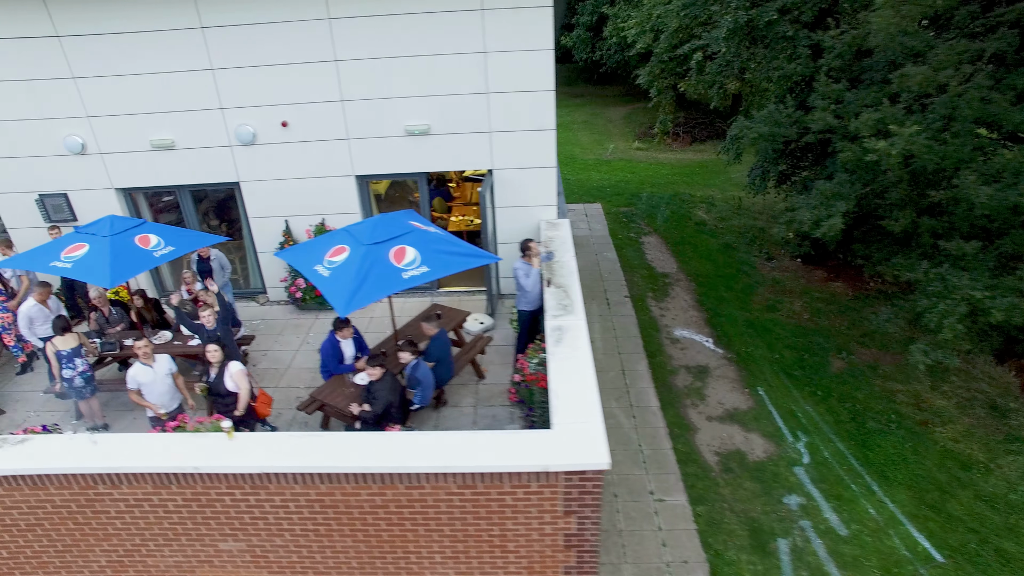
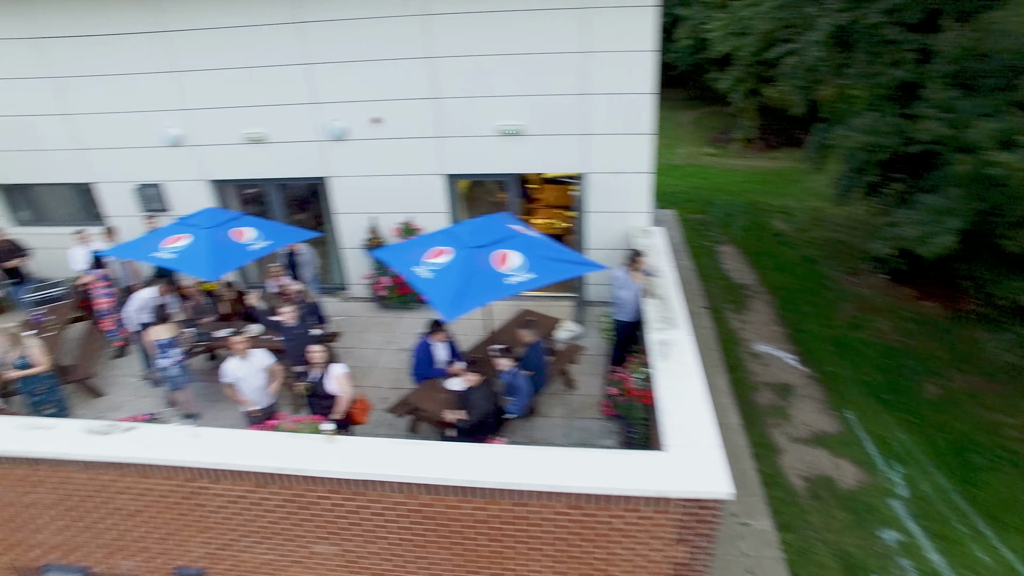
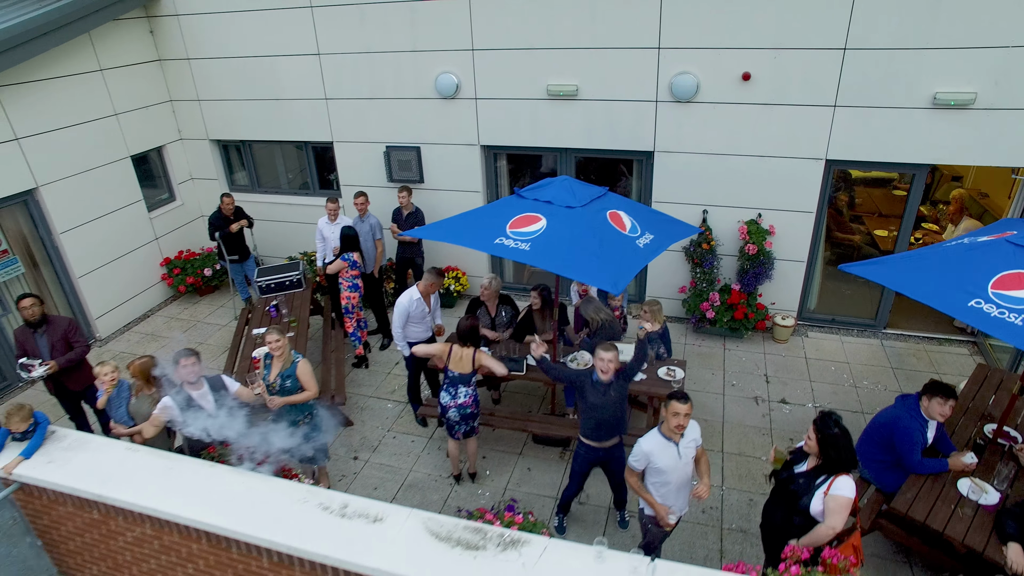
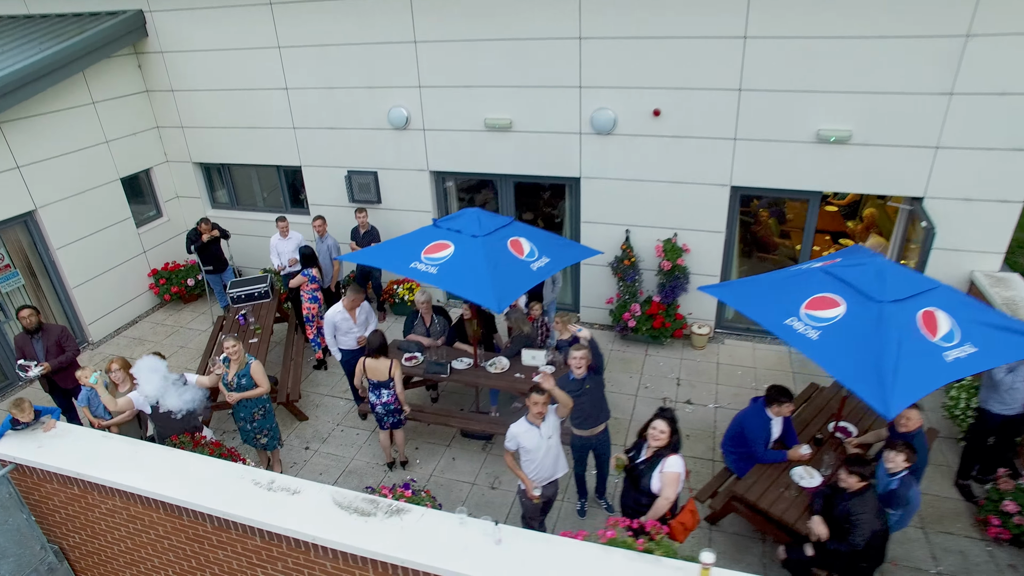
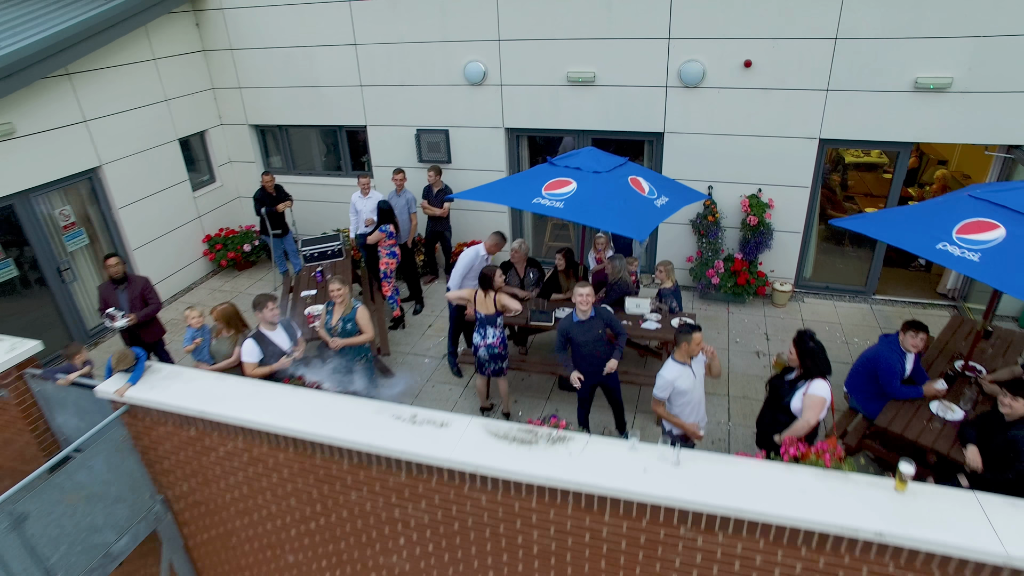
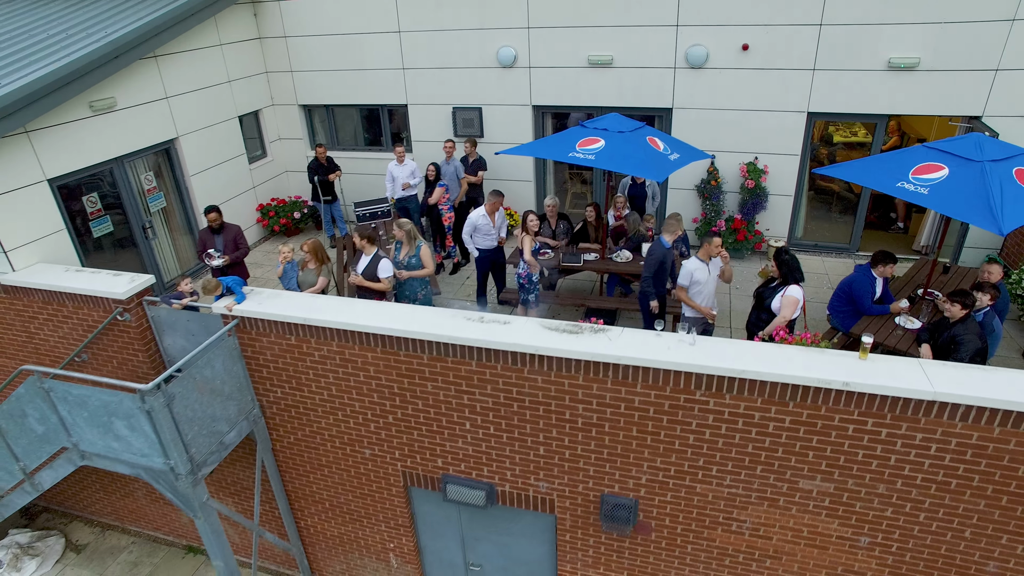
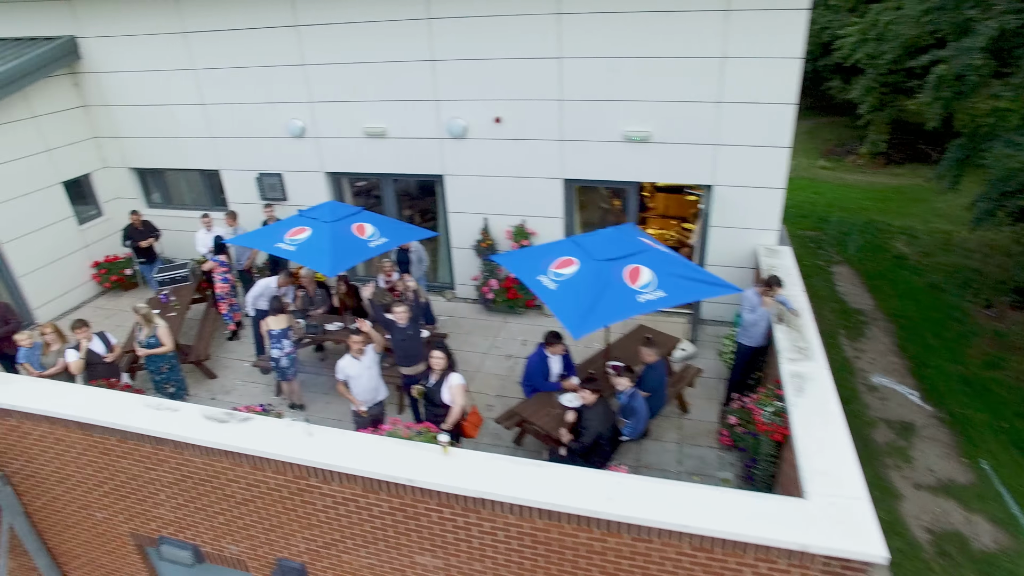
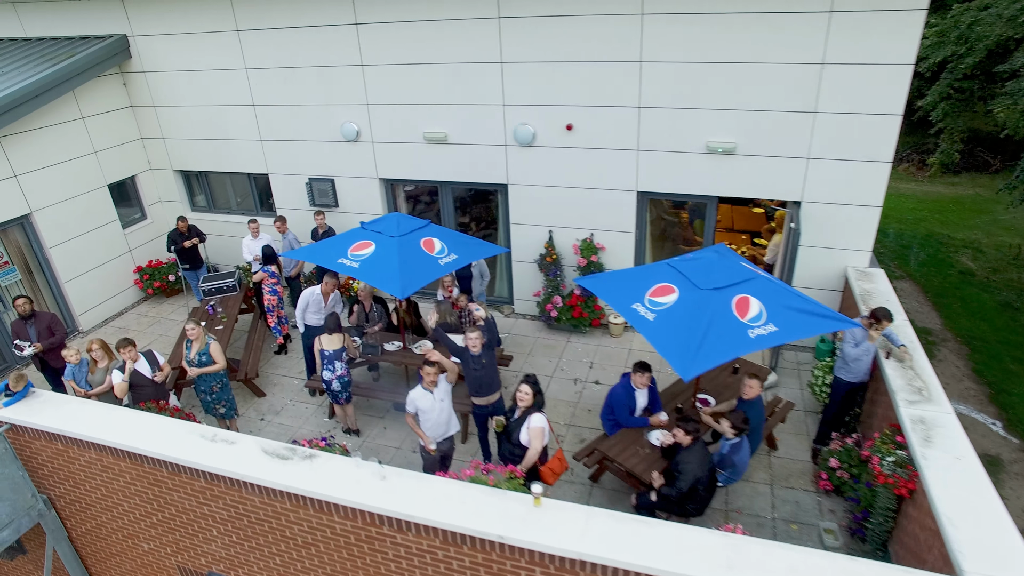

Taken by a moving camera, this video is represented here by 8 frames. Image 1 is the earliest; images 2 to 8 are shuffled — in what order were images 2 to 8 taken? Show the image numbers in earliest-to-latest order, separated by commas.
2, 7, 8, 4, 3, 5, 6
